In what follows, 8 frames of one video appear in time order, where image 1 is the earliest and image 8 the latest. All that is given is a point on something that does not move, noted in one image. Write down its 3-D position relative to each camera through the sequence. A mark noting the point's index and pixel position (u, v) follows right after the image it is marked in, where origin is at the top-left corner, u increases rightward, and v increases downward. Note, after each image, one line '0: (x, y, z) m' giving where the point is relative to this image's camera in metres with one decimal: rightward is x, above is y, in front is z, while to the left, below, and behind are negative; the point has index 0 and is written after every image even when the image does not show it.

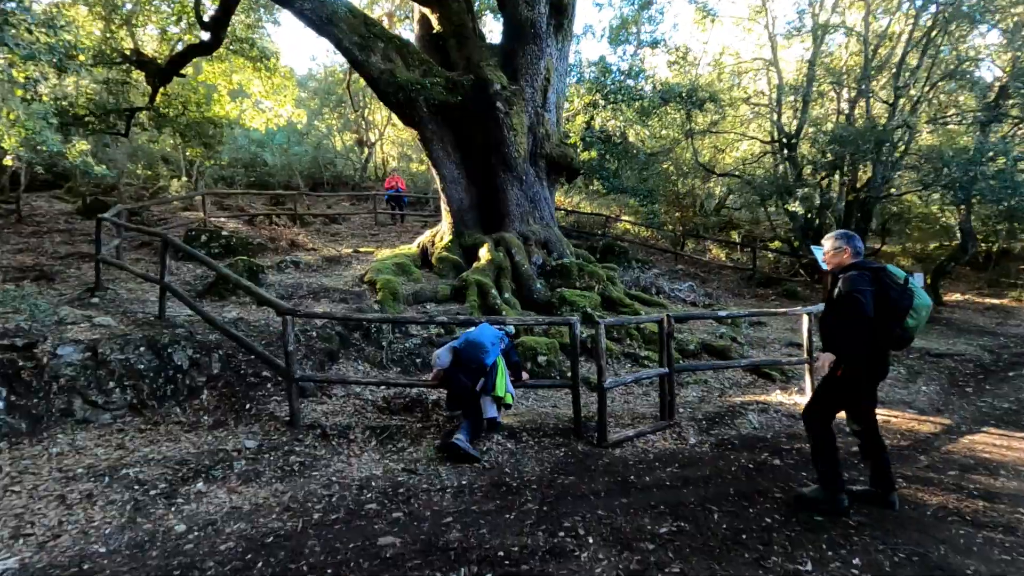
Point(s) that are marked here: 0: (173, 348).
0: (-3.3, -0.6, +5.3) m
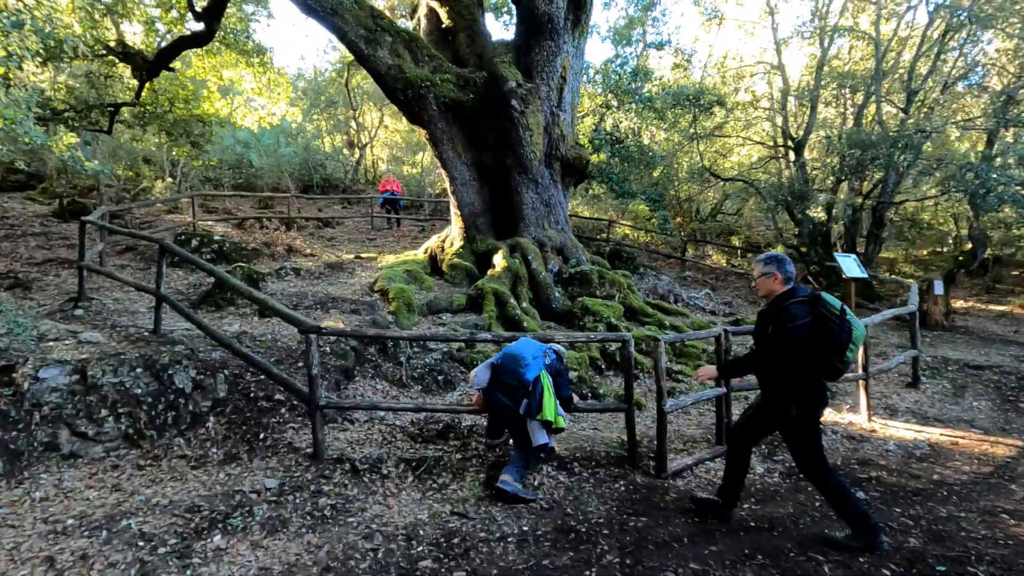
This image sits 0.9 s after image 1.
0: (-2.9, -0.7, +4.6) m
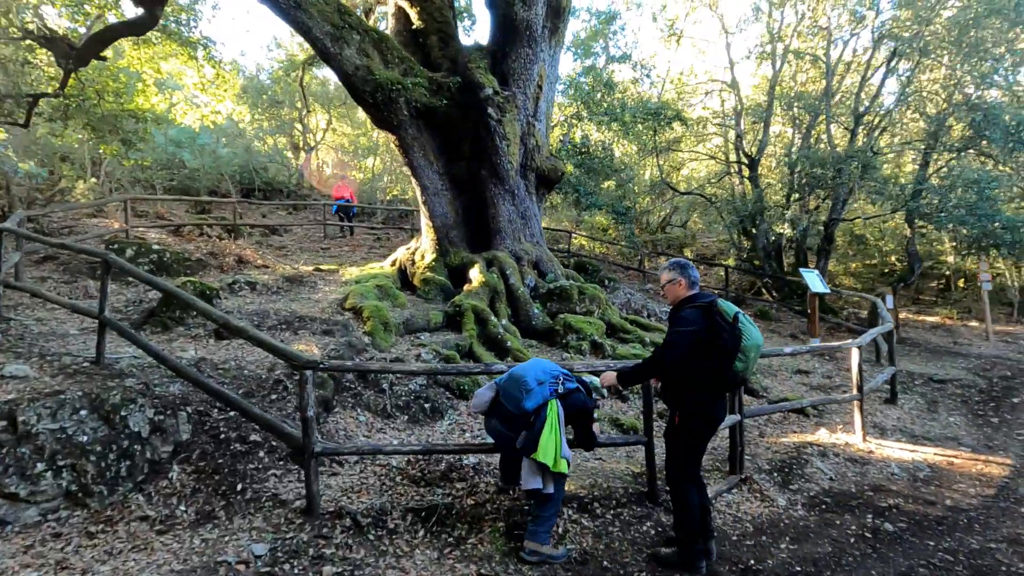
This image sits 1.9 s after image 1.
0: (-2.8, -0.9, +3.9) m
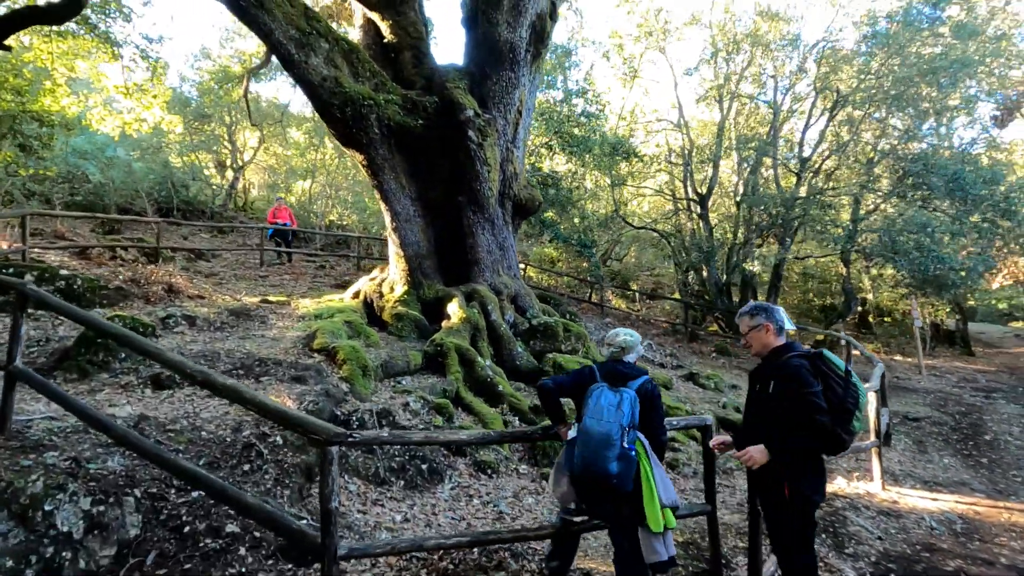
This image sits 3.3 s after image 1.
0: (-2.4, -1.1, +2.8) m
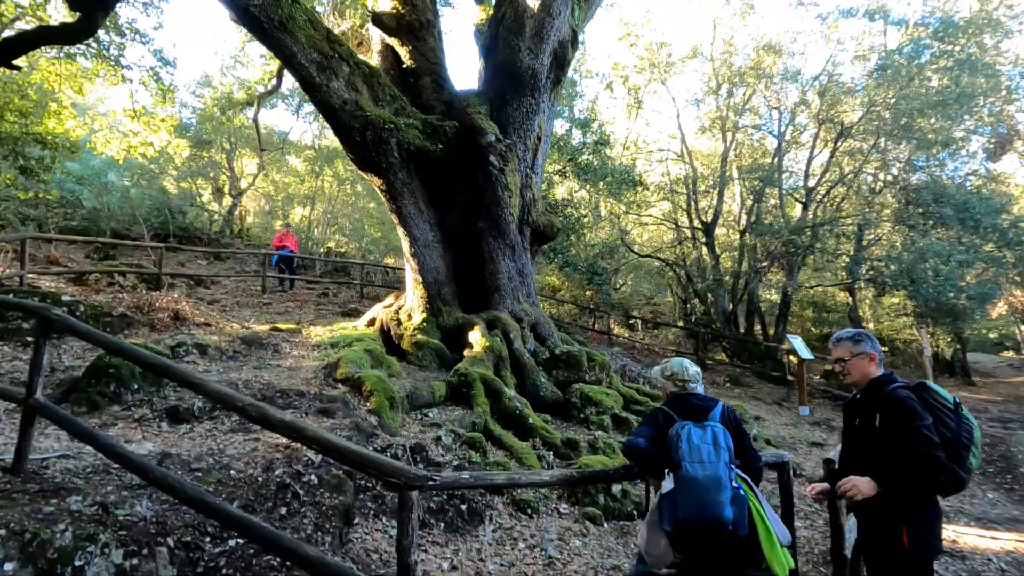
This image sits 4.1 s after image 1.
0: (-2.0, -1.2, +2.5) m
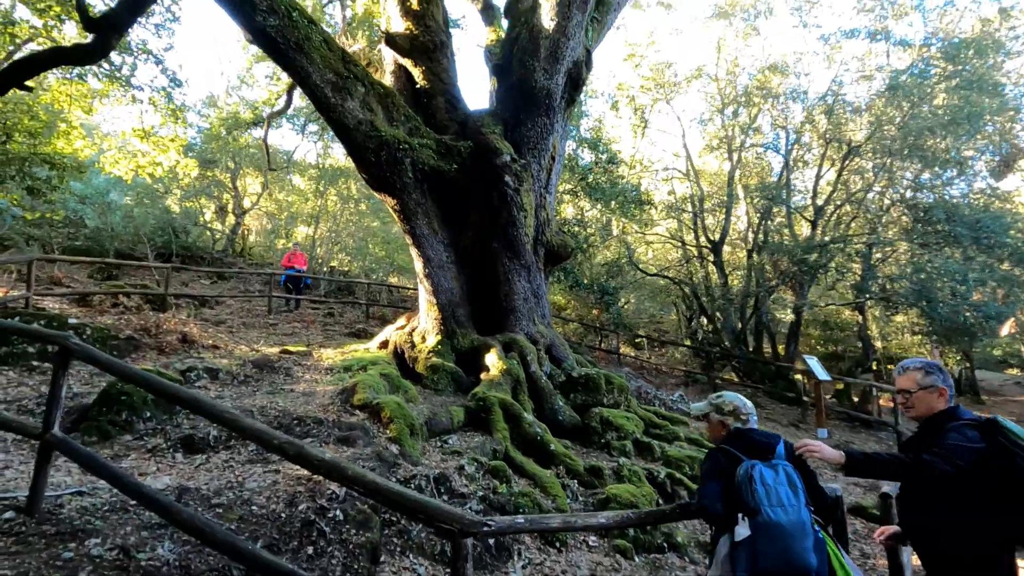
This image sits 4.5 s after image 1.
0: (-1.8, -1.4, +2.3) m
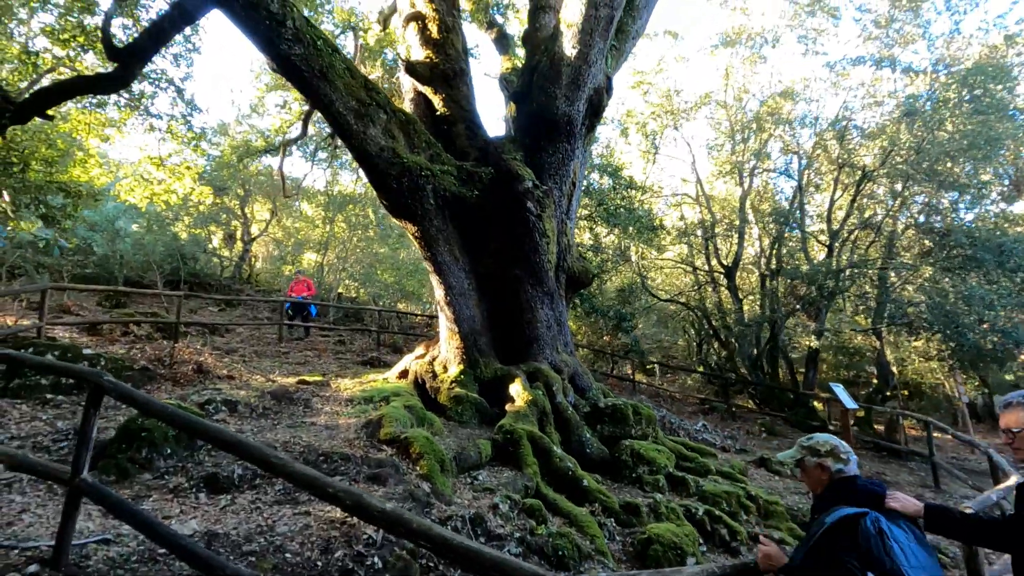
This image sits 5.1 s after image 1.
0: (-1.5, -1.5, +2.1) m
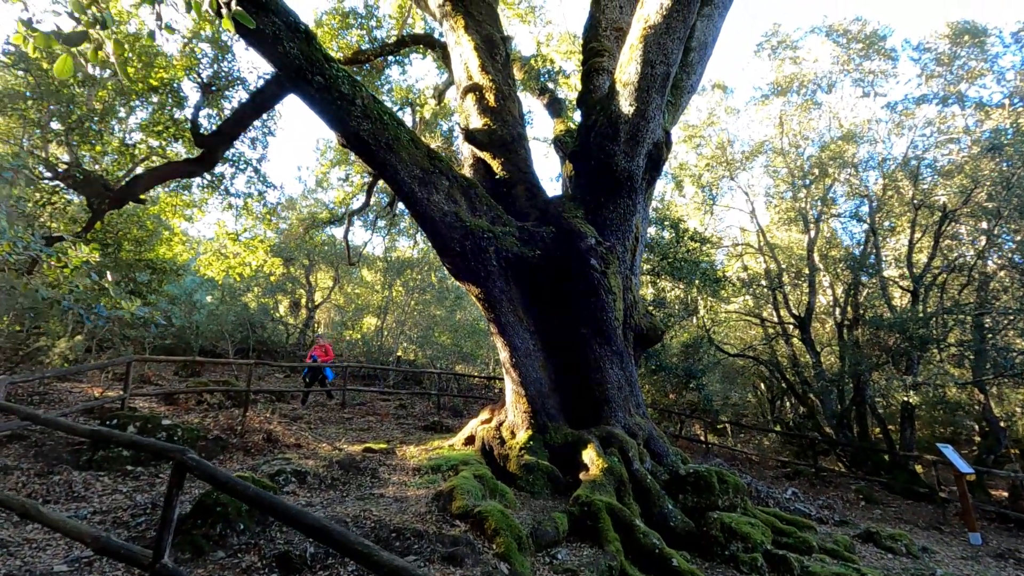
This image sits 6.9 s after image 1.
0: (-1.0, -1.8, +1.9) m
